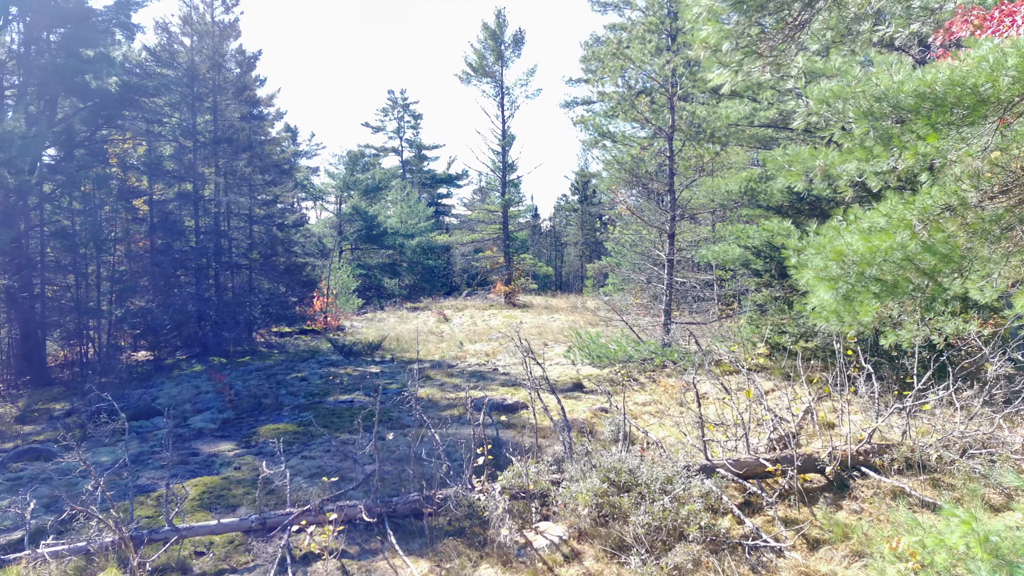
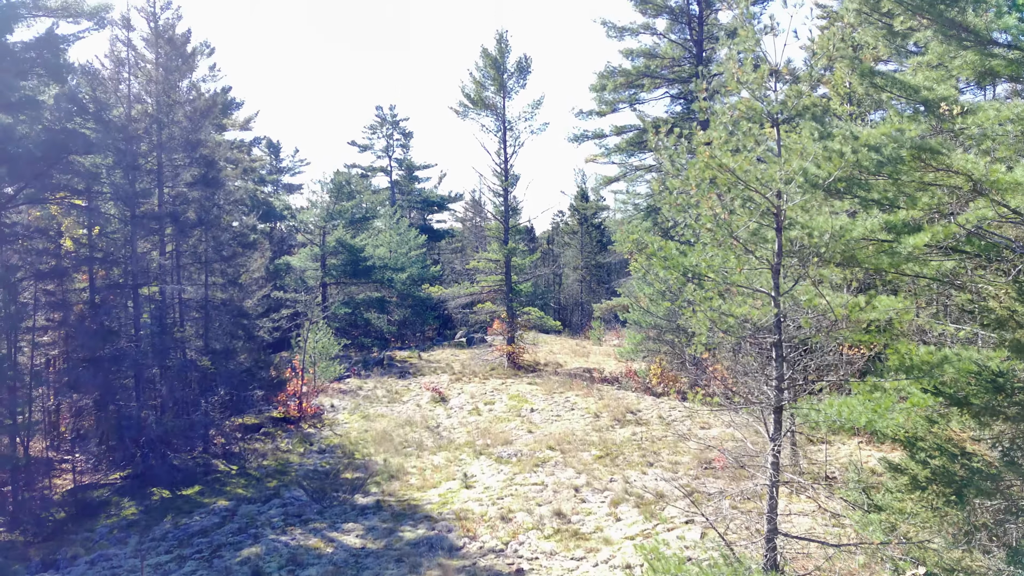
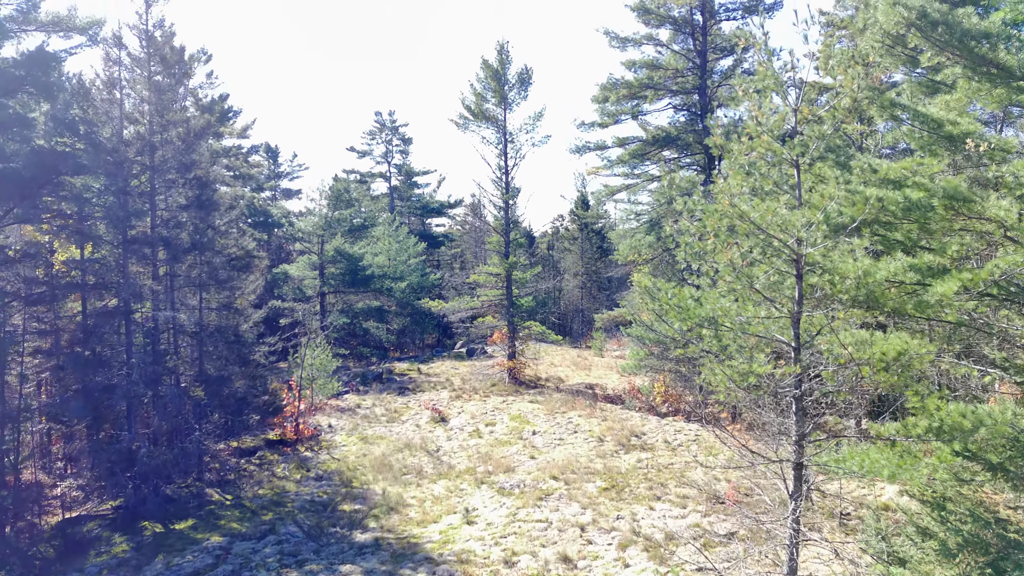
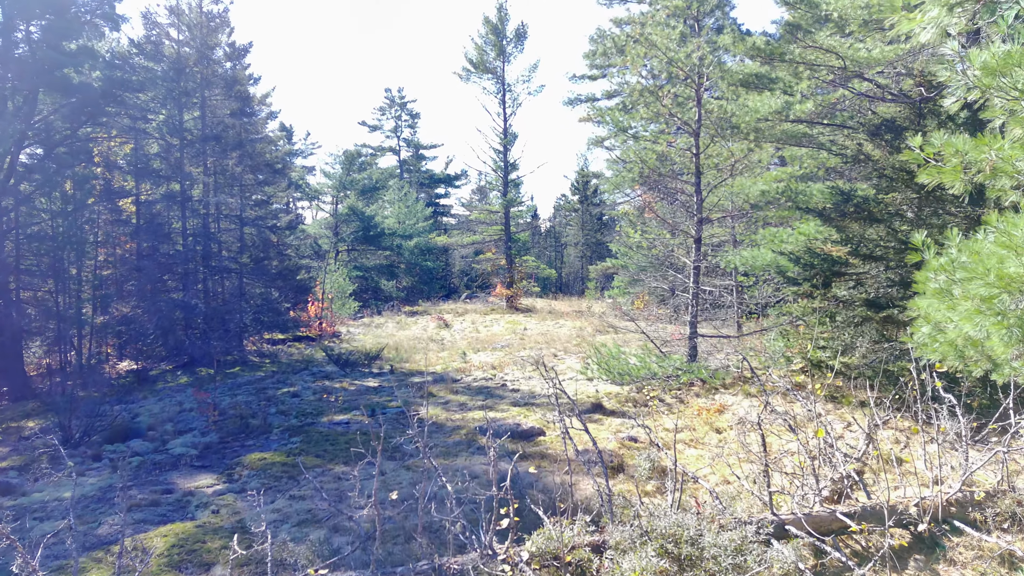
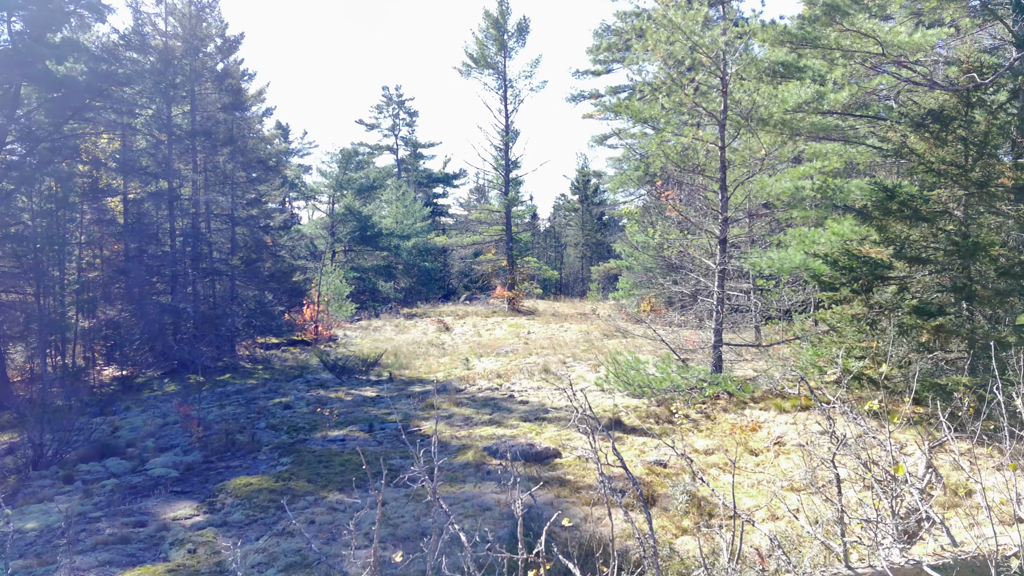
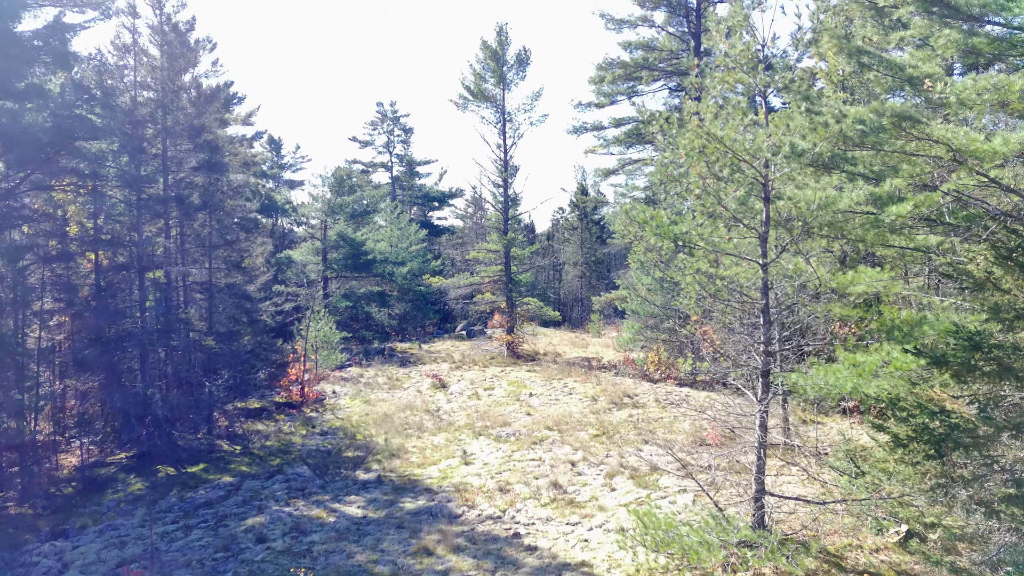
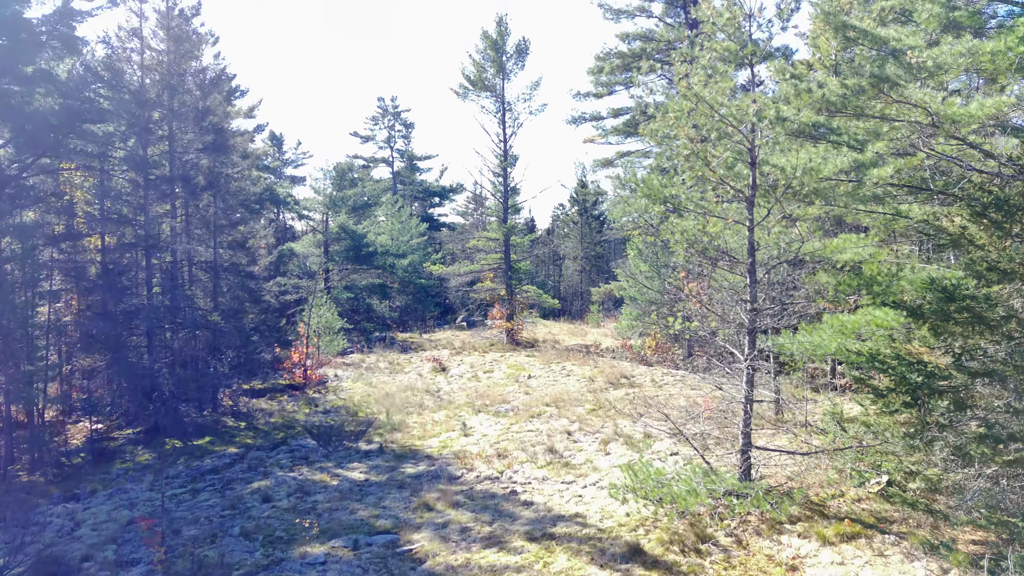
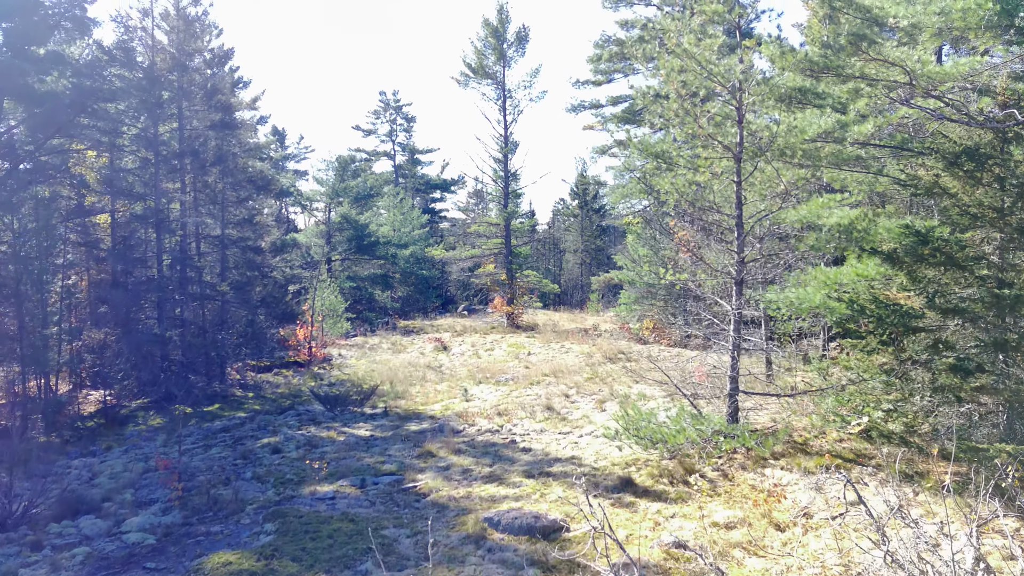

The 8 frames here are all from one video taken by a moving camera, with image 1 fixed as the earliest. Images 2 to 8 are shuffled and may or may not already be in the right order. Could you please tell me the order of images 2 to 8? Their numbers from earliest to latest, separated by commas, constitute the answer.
4, 5, 8, 7, 6, 2, 3
